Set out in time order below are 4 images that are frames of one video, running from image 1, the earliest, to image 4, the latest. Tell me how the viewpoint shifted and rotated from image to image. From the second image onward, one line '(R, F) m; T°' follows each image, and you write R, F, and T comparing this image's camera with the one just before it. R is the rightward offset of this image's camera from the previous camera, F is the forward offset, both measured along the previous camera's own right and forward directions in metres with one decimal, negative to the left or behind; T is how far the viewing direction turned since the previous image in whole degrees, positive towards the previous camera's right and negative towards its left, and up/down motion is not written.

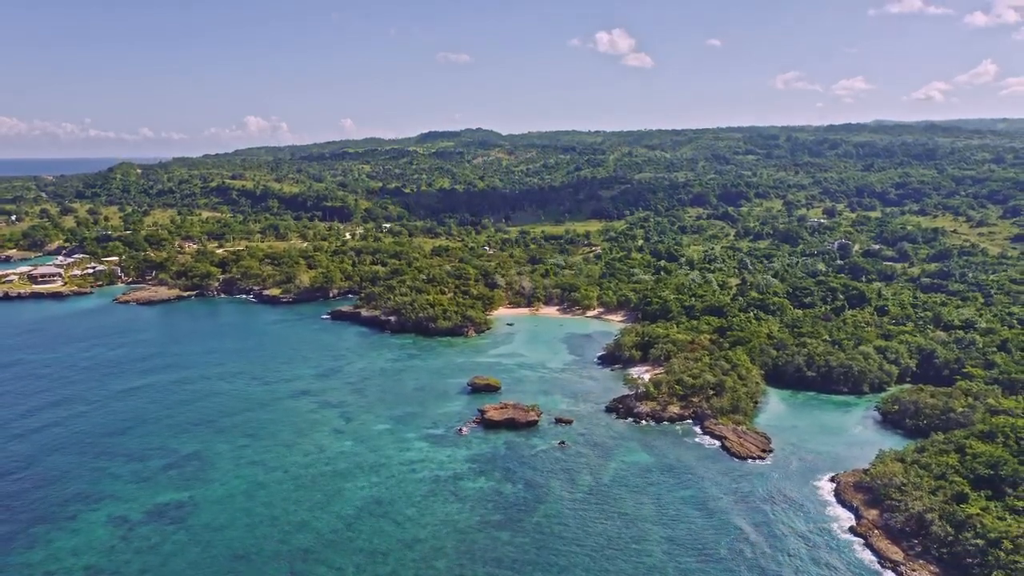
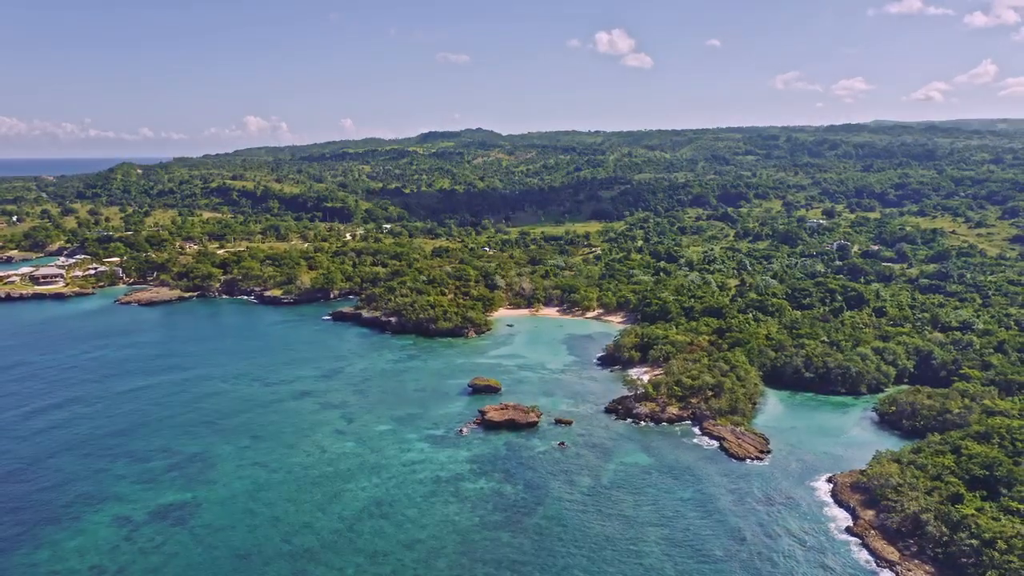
(0.0, -0.4) m; 0°
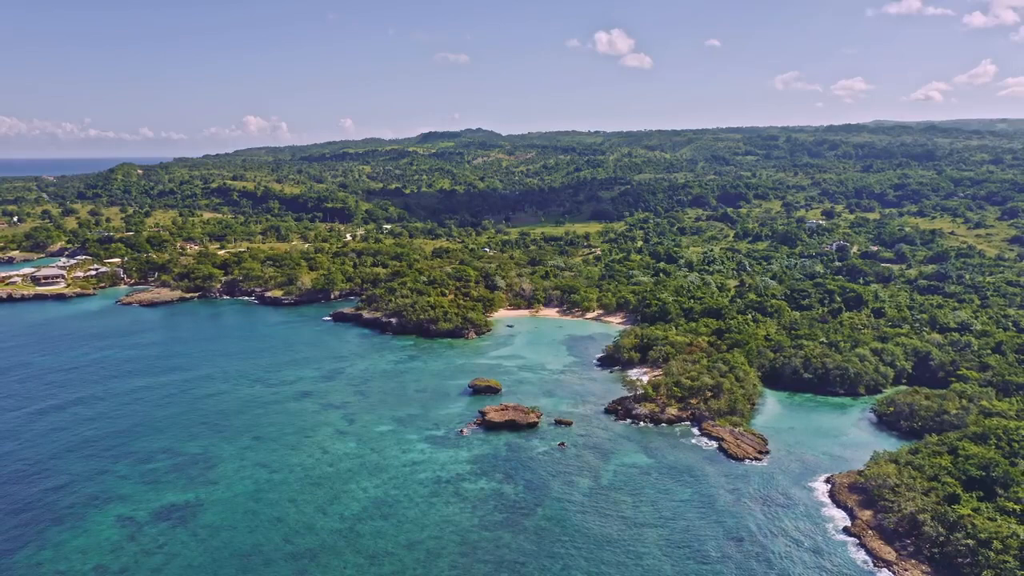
(0.0, -0.3) m; 0°
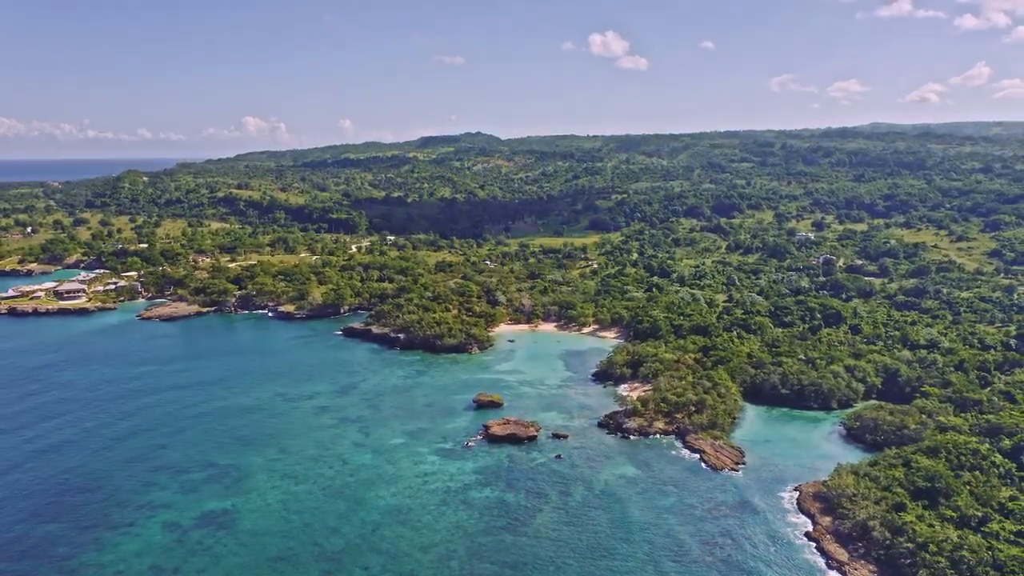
(-0.2, -5.0) m; 0°
